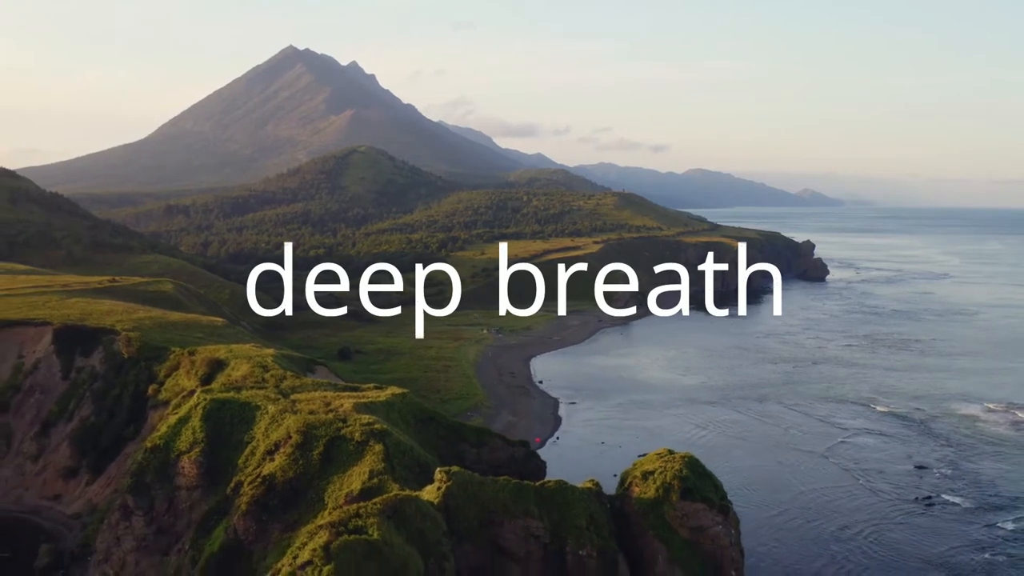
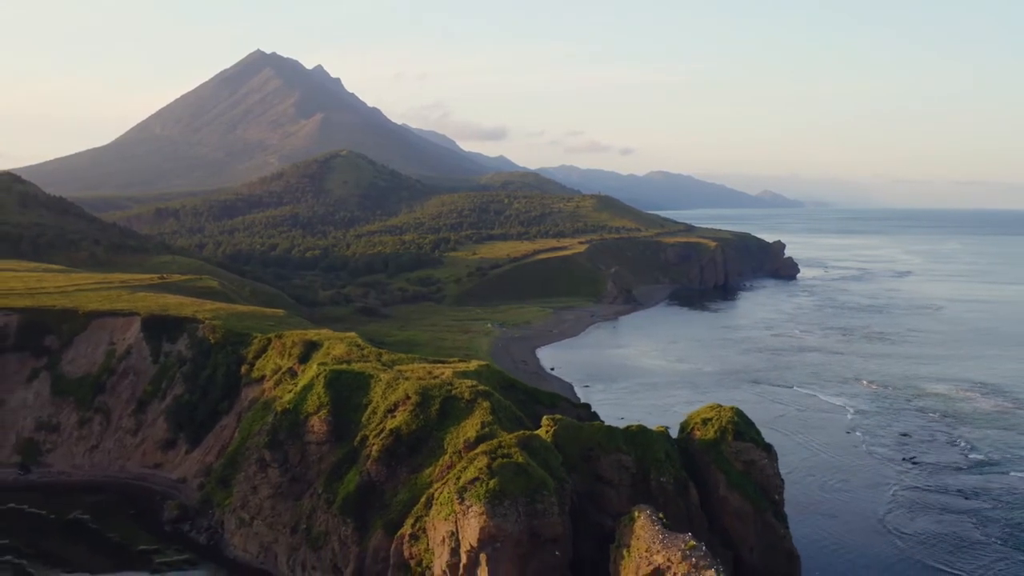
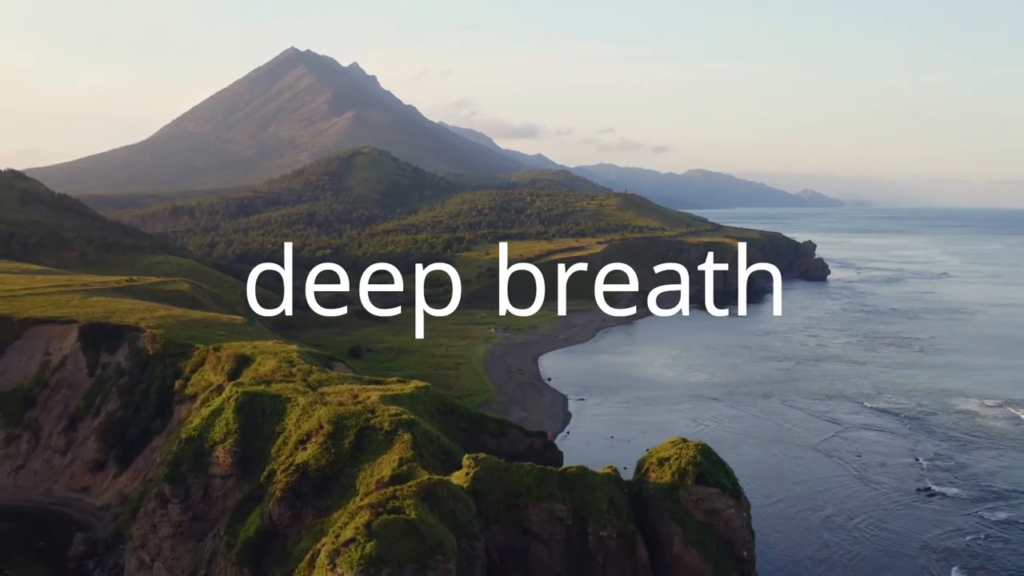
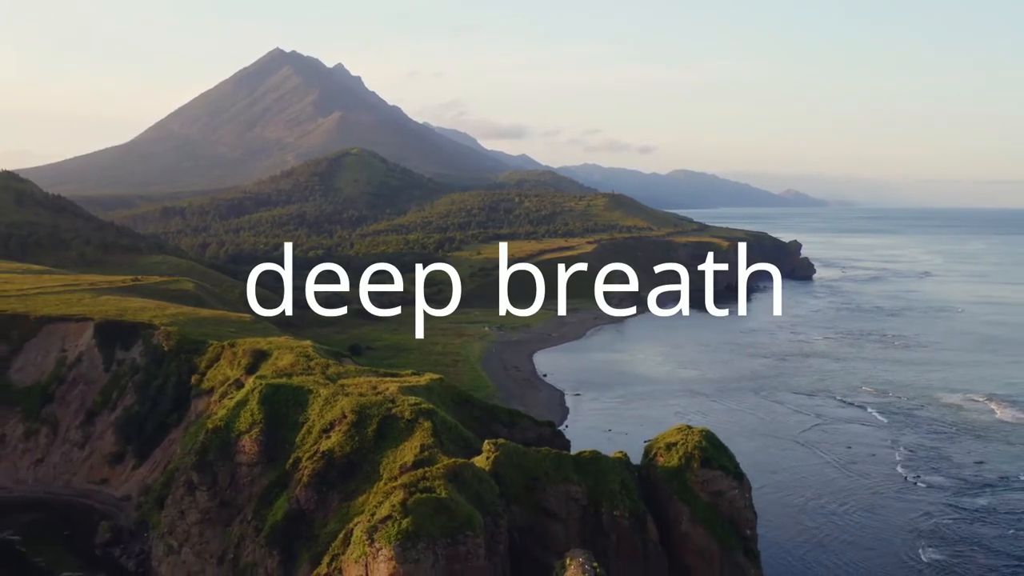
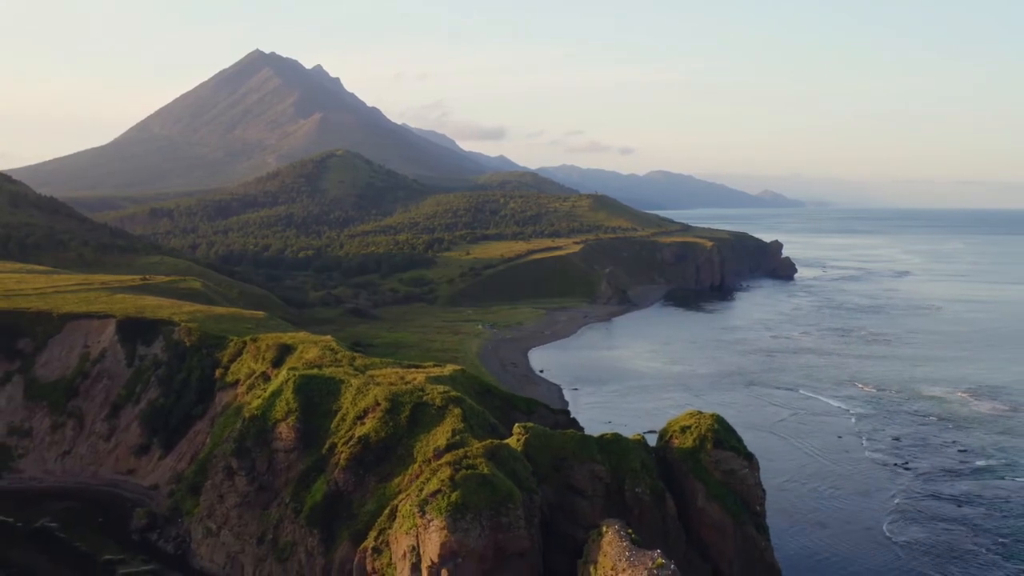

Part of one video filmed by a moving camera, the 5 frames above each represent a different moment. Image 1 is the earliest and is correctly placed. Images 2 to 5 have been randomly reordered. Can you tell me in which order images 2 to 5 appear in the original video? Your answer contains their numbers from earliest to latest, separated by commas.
3, 4, 5, 2
